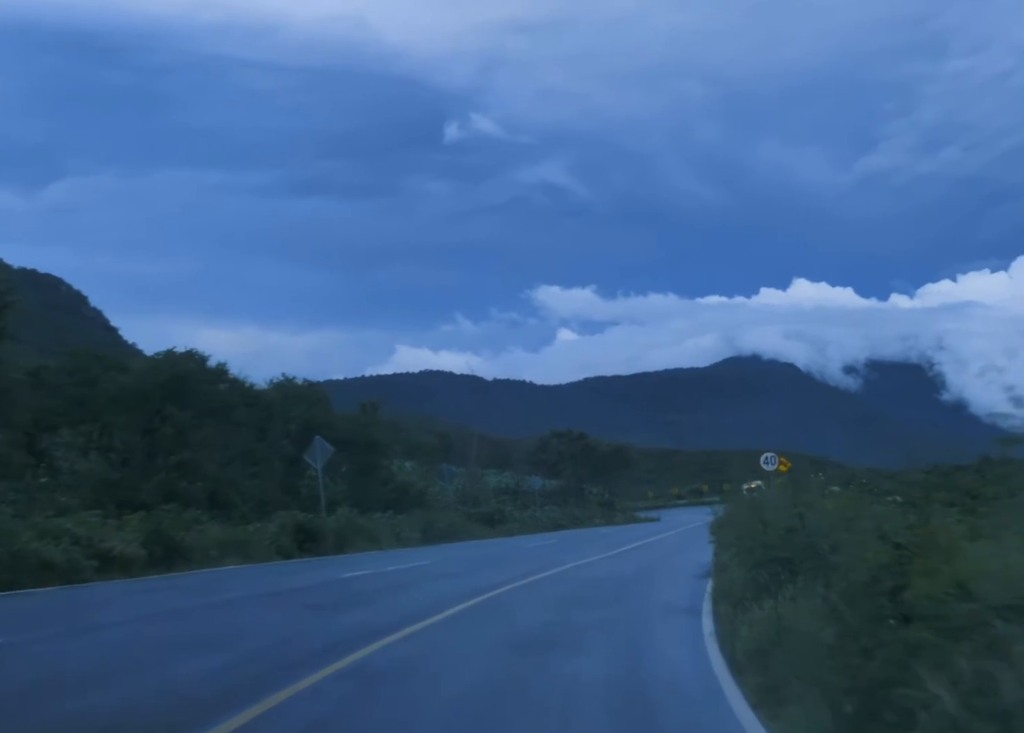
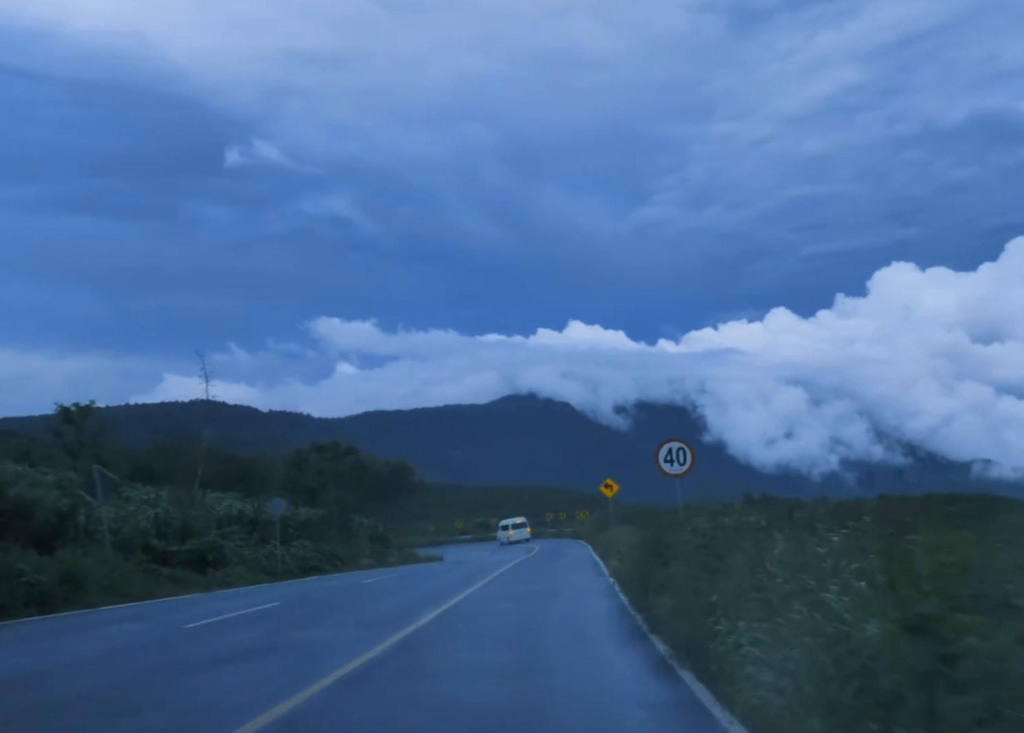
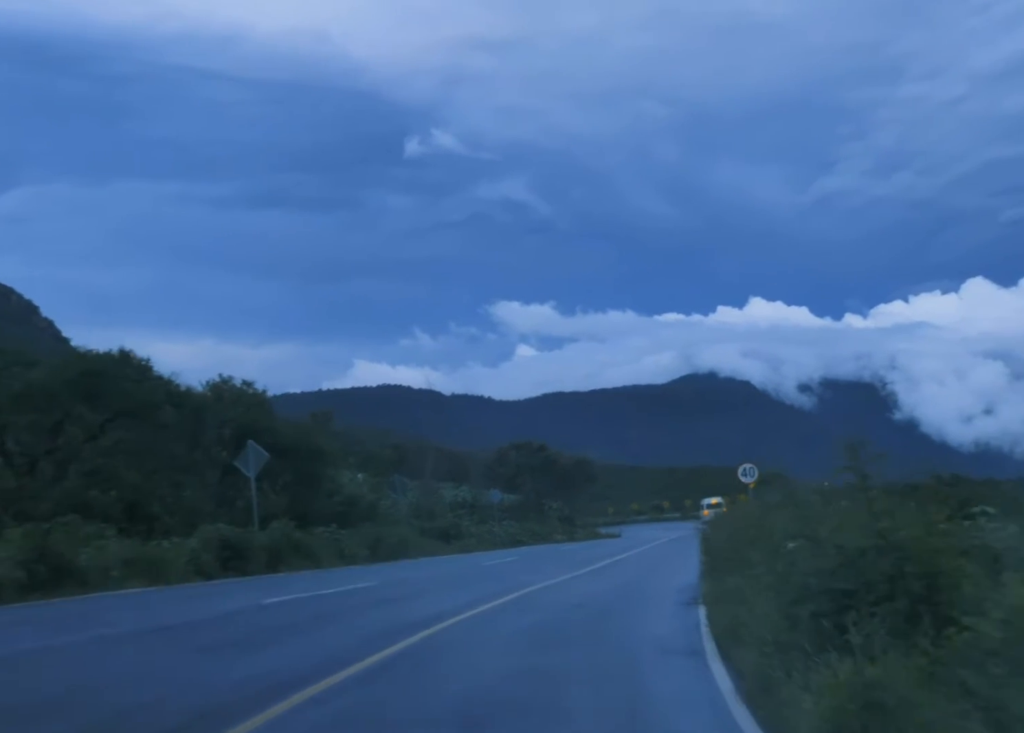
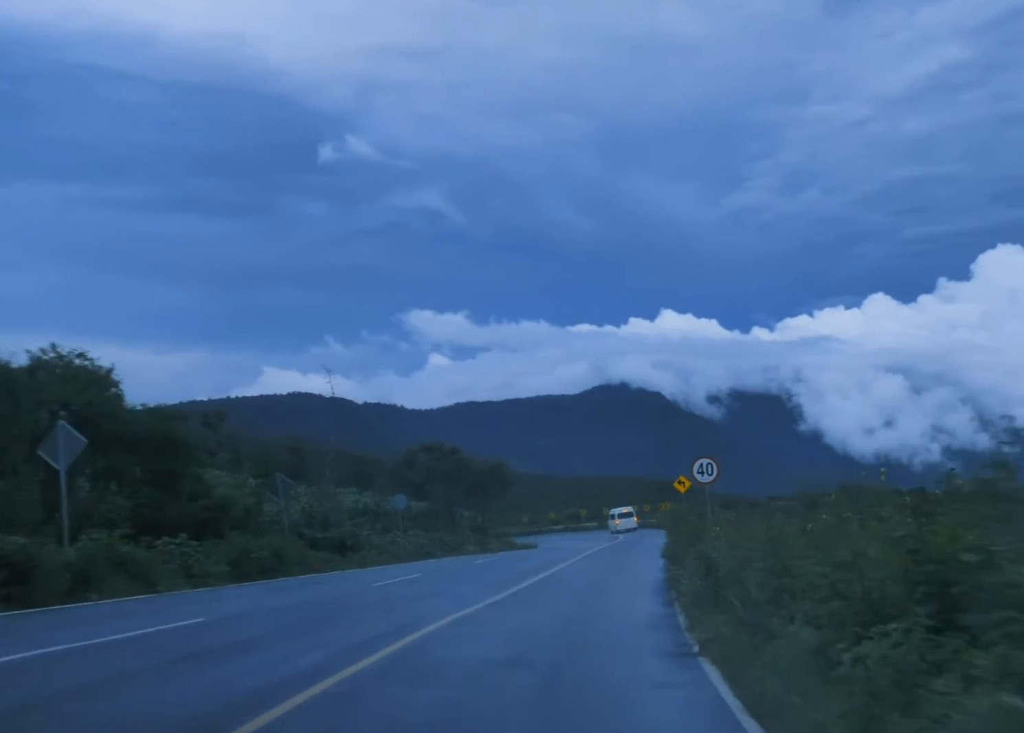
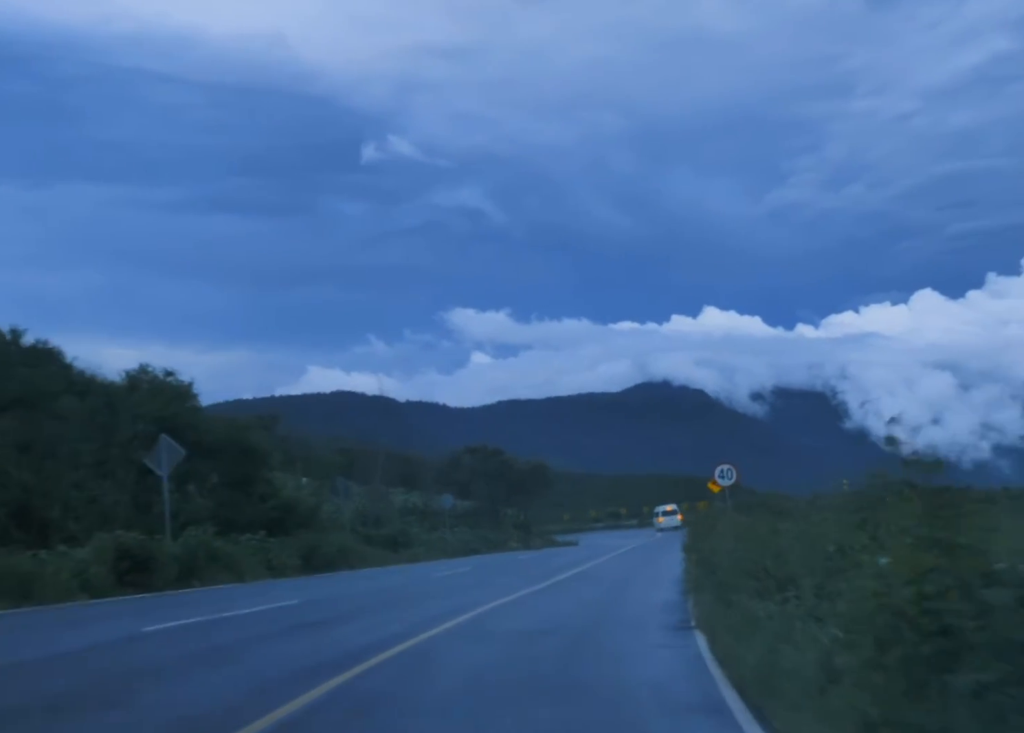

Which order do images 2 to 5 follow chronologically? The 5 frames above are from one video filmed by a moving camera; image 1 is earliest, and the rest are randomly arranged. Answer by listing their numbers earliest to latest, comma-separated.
3, 5, 4, 2
